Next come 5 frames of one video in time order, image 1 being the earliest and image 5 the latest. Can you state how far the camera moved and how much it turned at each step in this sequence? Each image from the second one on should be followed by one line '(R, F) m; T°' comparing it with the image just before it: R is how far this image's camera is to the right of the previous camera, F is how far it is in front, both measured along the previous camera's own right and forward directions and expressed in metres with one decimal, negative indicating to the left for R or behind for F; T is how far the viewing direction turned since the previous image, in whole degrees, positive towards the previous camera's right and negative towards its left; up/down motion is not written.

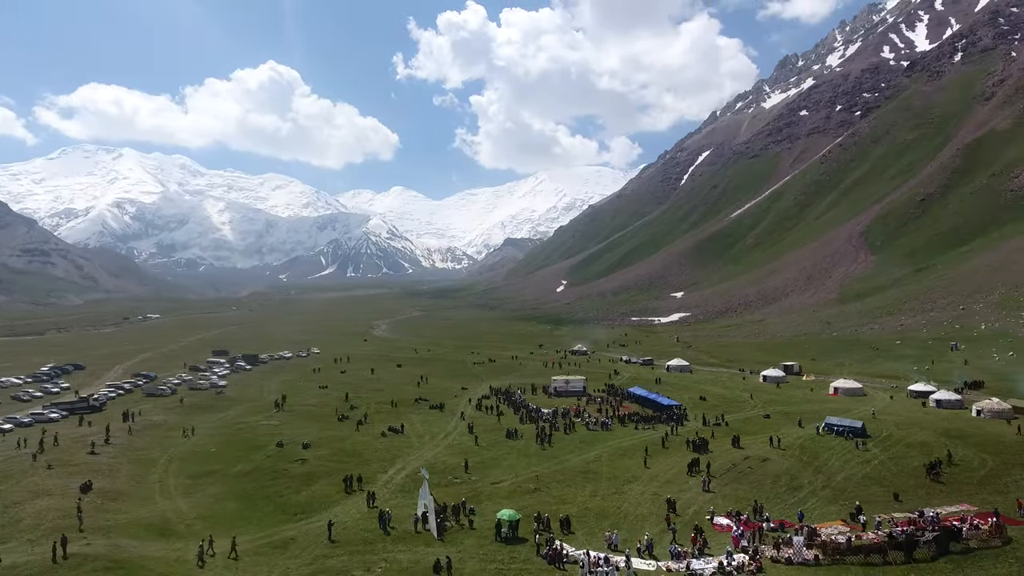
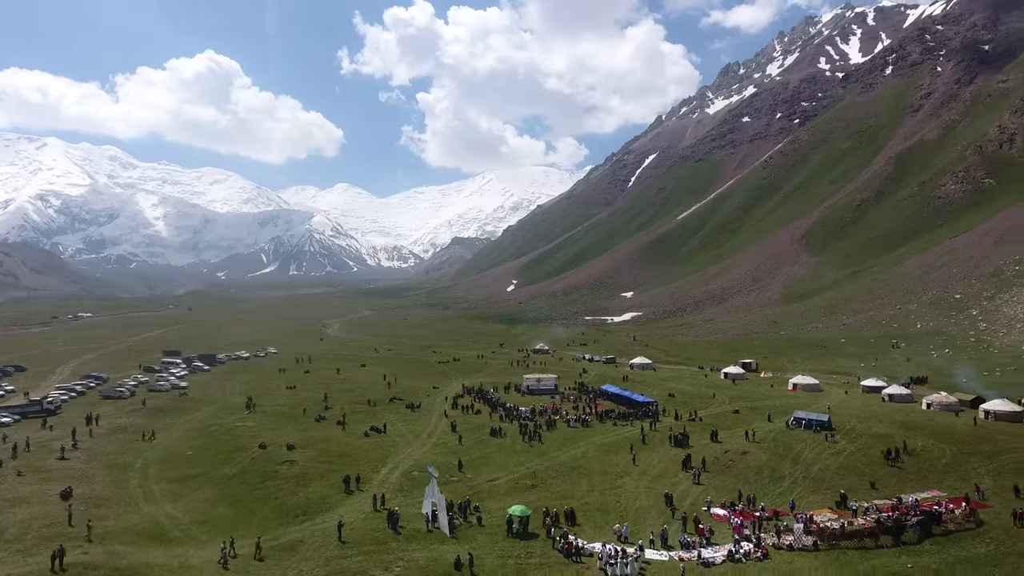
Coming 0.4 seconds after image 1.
(-3.3, -0.2) m; +5°
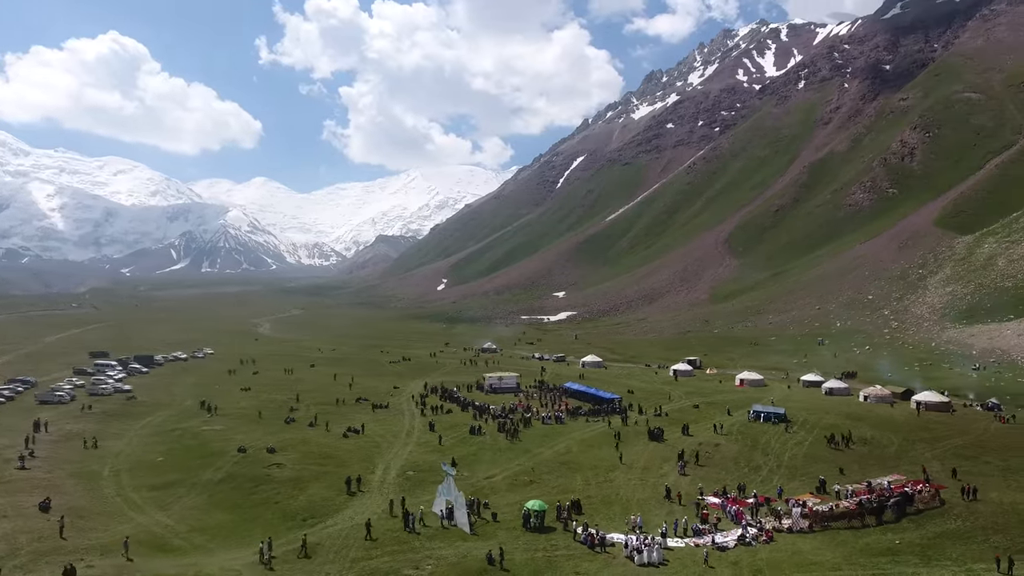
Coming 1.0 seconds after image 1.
(-4.8, -0.3) m; +7°
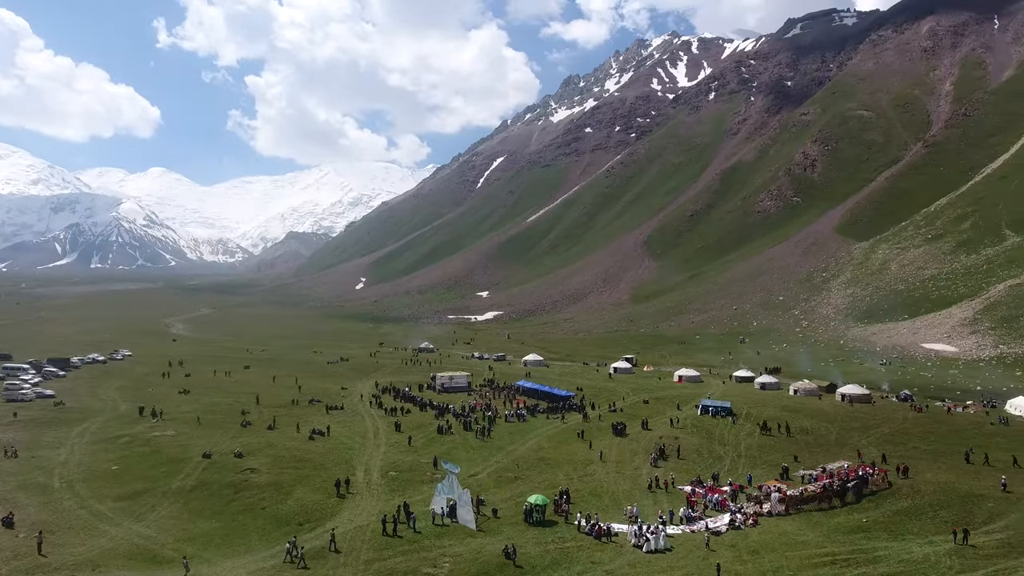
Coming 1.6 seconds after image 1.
(-4.6, -0.3) m; +8°
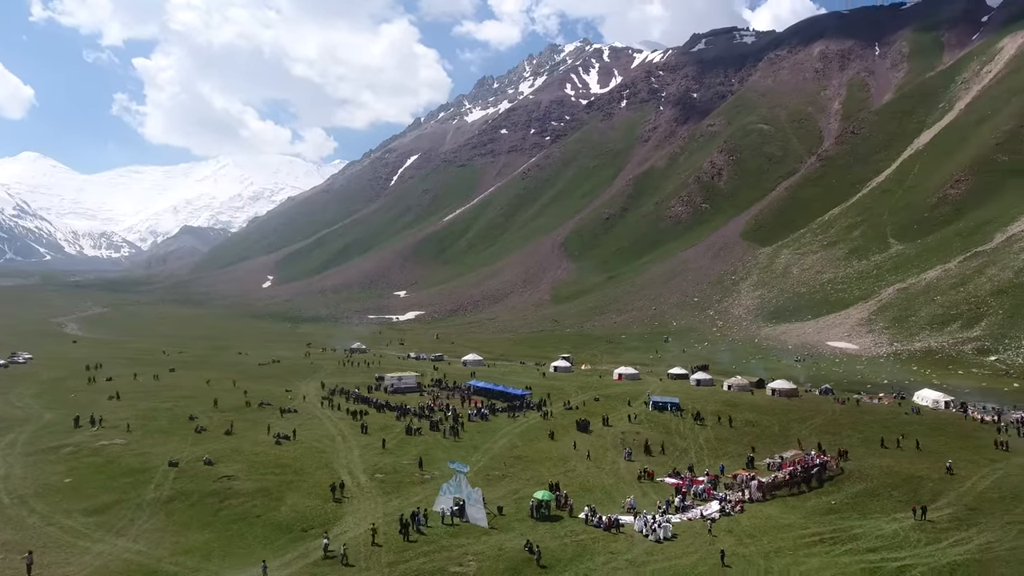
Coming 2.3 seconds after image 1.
(-5.3, -0.2) m; +8°
